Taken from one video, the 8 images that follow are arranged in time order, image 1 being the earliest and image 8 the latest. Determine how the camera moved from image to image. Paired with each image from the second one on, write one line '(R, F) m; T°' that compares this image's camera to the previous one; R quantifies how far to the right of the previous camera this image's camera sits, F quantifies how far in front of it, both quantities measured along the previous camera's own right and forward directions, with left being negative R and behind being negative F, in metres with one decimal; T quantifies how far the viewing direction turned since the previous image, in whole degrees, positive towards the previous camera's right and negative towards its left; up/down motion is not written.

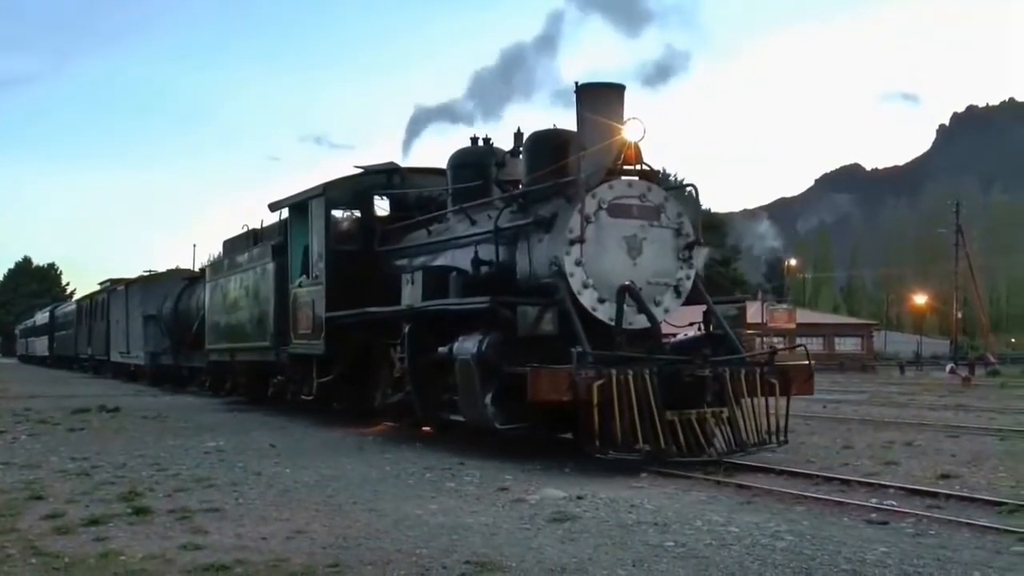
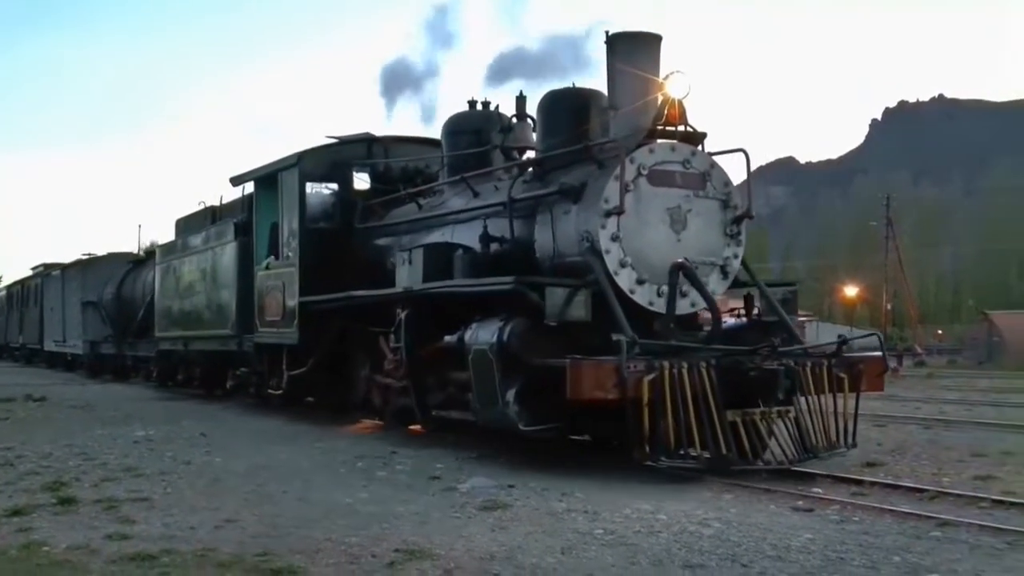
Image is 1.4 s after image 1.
(+0.2, -0.6) m; -4°
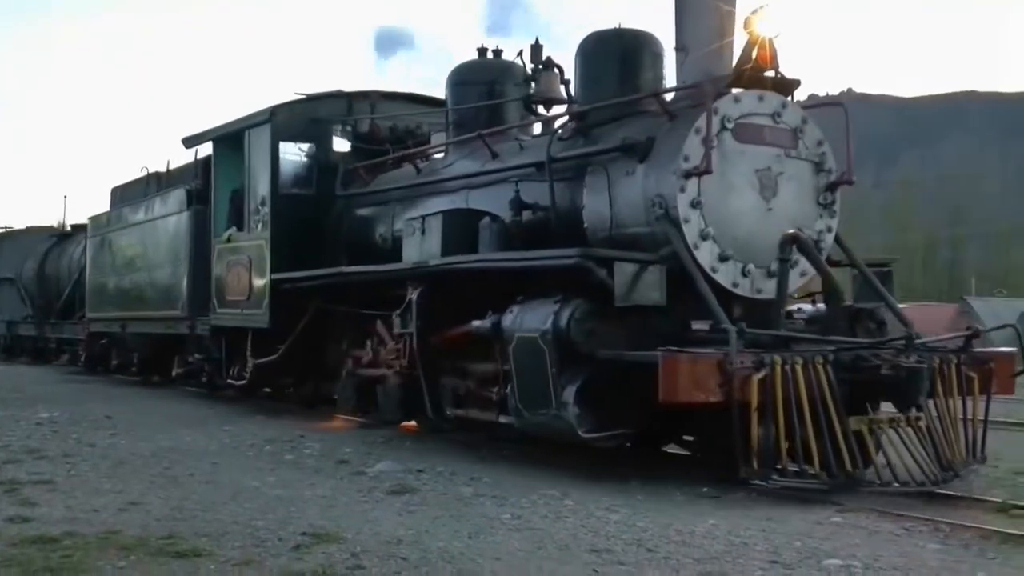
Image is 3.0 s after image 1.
(+0.9, +0.3) m; -6°
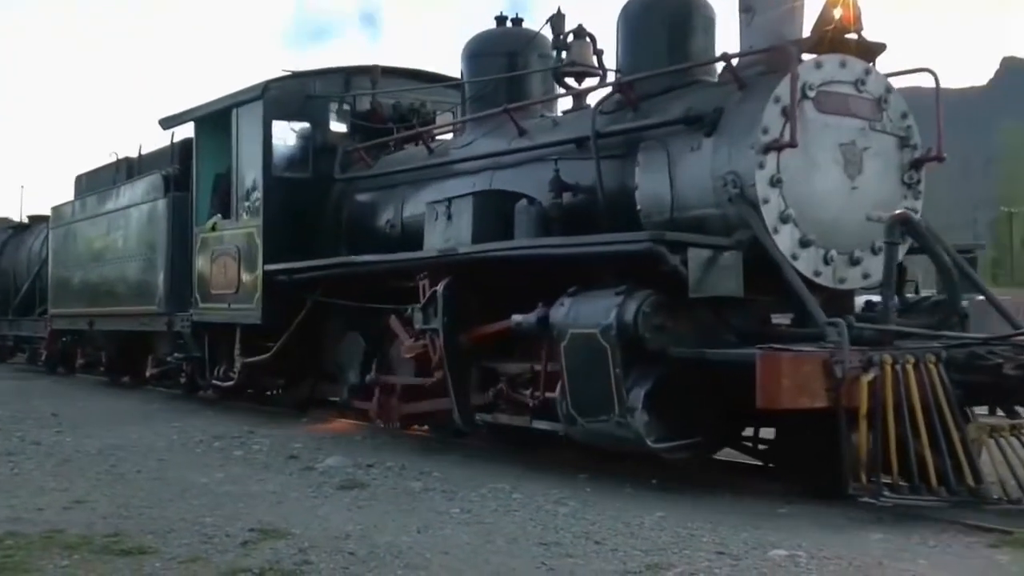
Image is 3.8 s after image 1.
(+0.8, +0.5) m; -7°
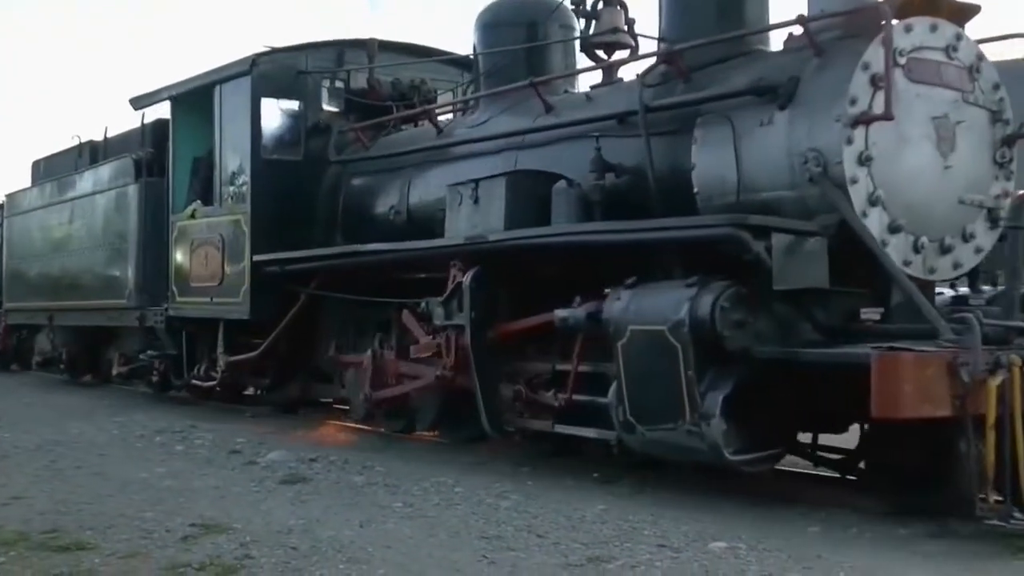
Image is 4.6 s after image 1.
(+0.6, +0.6) m; -7°
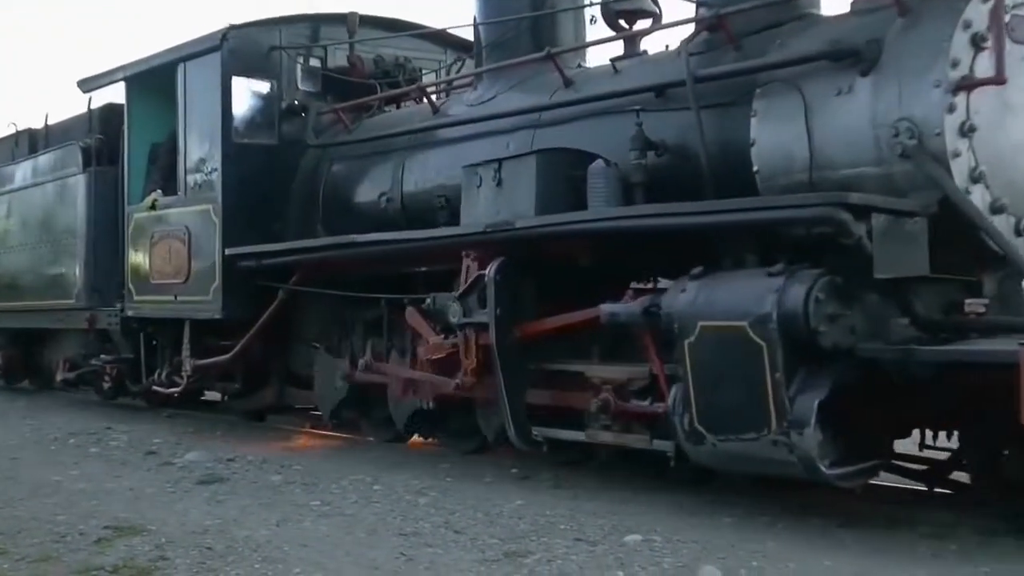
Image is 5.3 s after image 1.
(+0.7, +0.6) m; -7°
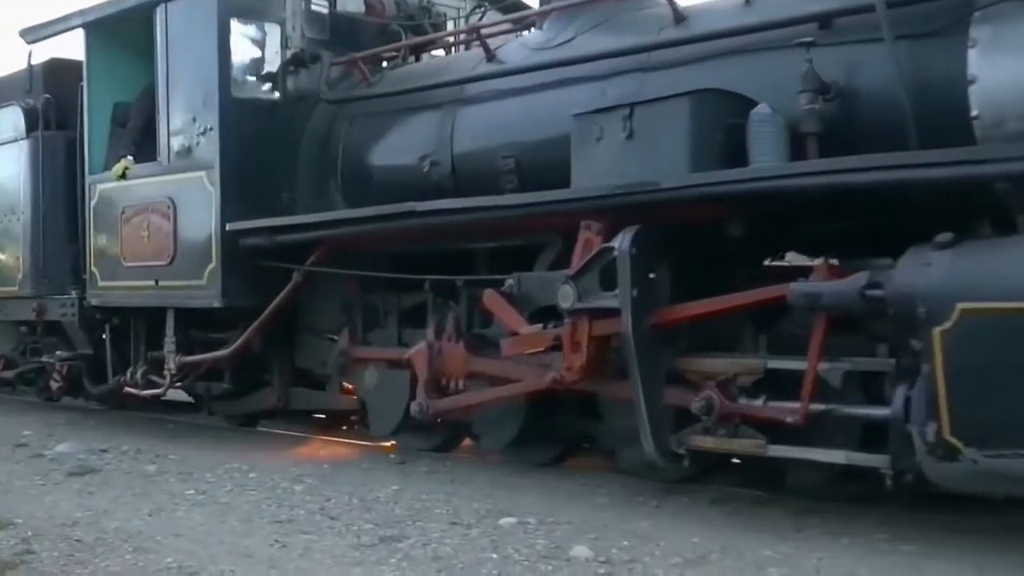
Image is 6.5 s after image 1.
(+1.2, +1.3) m; -17°
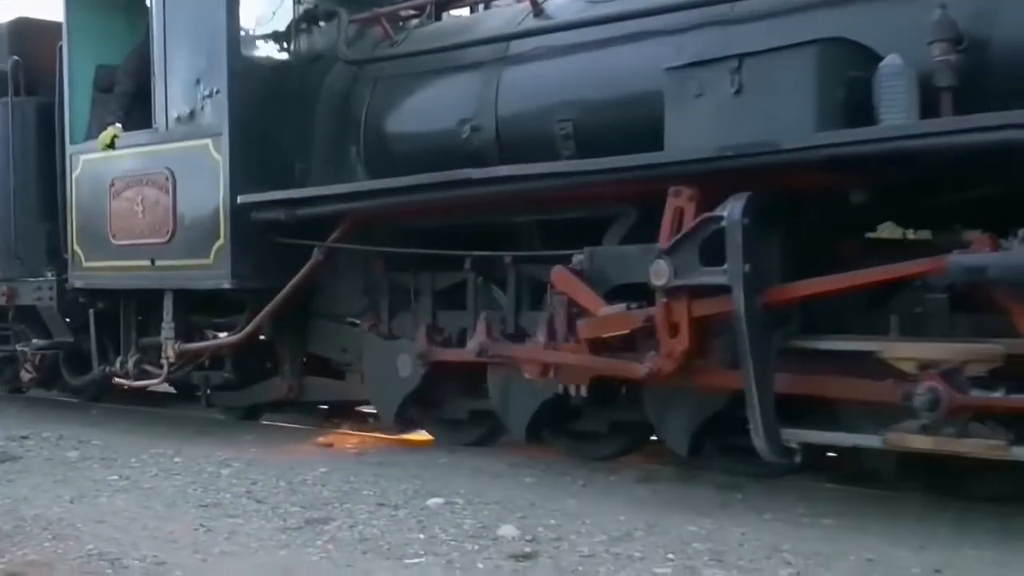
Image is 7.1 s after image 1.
(+0.6, +0.7) m; -10°
